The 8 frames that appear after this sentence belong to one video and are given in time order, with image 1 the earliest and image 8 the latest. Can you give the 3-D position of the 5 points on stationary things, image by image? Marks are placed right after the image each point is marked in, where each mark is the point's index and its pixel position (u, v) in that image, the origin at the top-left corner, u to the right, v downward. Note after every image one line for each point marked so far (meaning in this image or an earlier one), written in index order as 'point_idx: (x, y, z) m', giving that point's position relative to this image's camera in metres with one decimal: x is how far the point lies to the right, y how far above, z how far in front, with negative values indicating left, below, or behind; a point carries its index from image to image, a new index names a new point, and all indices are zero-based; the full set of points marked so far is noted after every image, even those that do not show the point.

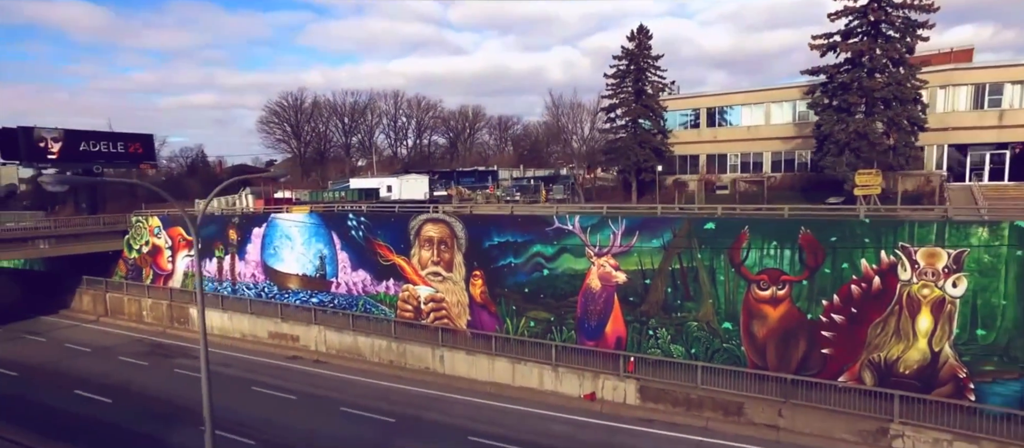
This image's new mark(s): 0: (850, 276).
0: (+10.4, -1.6, +18.2) m
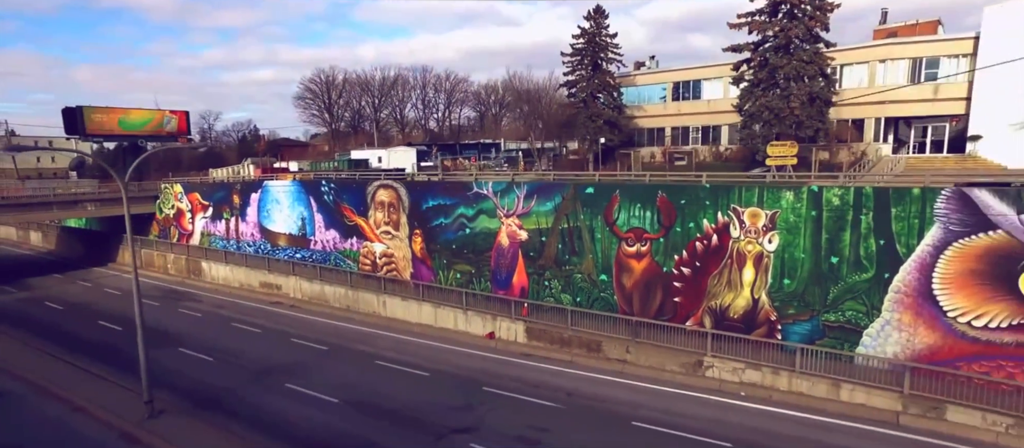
0: (+6.4, -0.3, +21.0) m
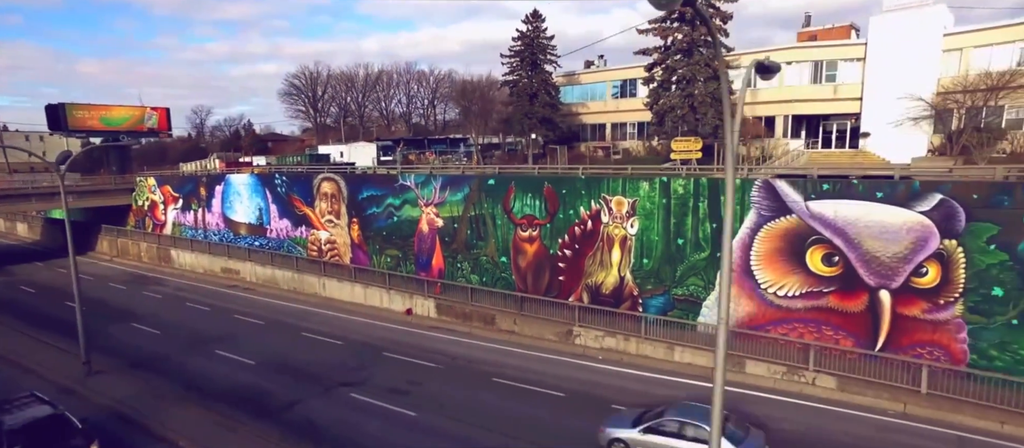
0: (+2.5, +0.2, +23.9) m
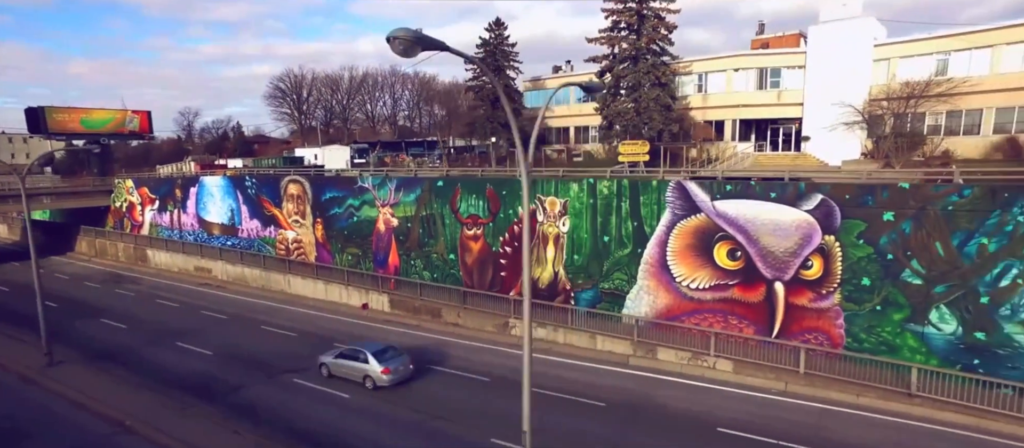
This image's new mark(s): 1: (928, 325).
0: (+0.1, +0.2, +25.5) m
1: (+11.5, -2.8, +16.3) m
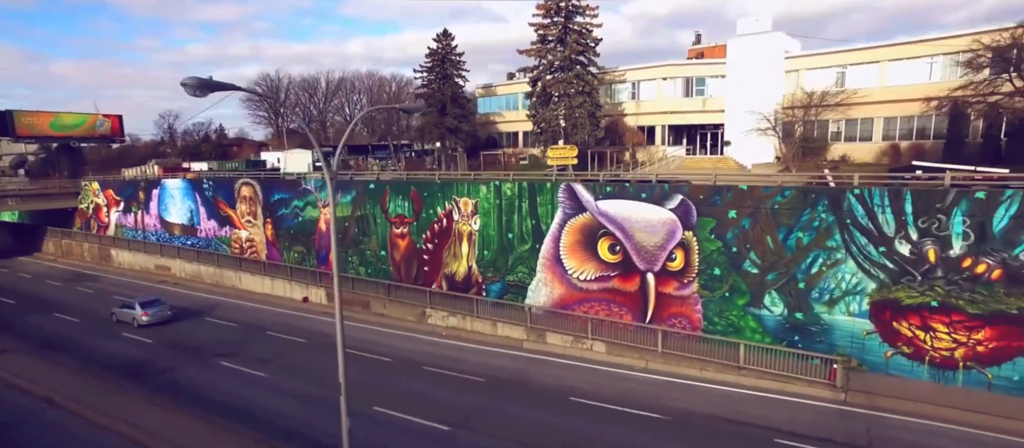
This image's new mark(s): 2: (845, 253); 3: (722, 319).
0: (-3.6, +0.3, +27.8) m
1: (+8.0, -2.7, +18.8) m
2: (+9.8, -0.9, +17.3) m
3: (+7.0, -3.2, +19.8) m
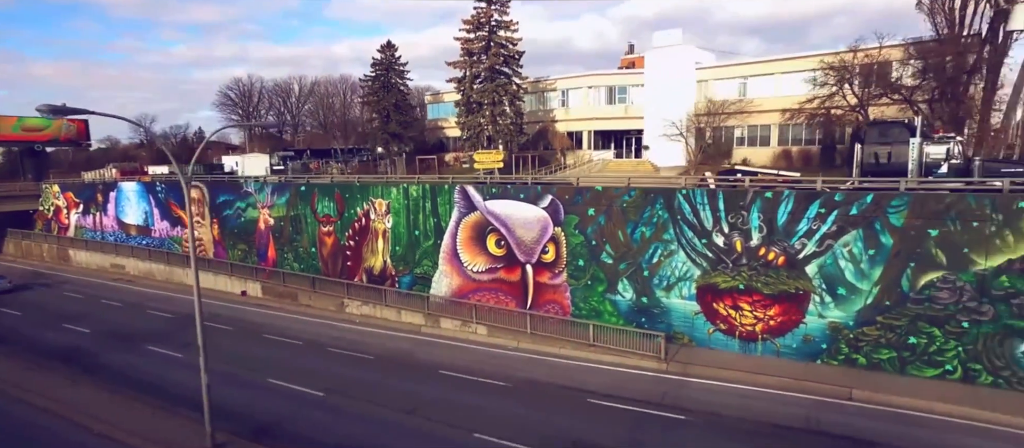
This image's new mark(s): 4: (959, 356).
0: (-7.9, +0.3, +30.5) m
1: (+3.8, -2.5, +21.7) m
2: (+5.6, -0.7, +20.2) m
3: (+2.8, -3.1, +22.6) m
4: (+11.9, -3.5, +15.8) m
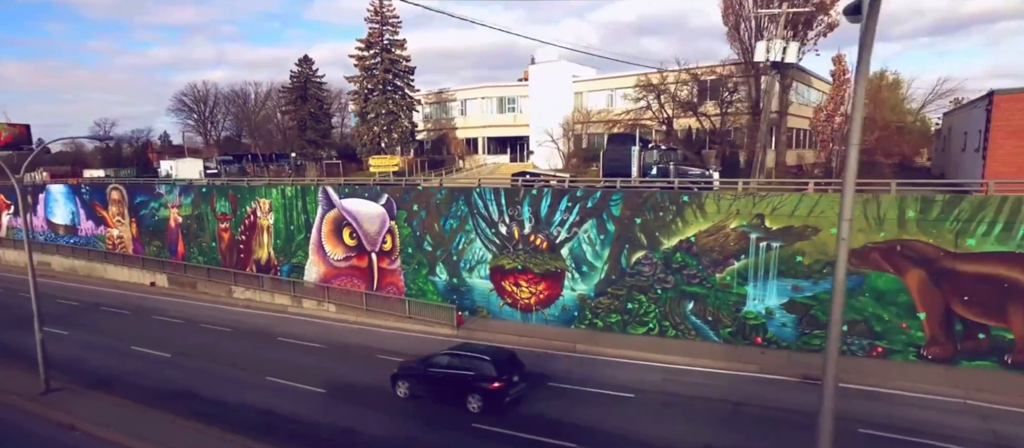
0: (-15.4, +0.5, +34.4) m
1: (-3.3, -2.2, +26.0) m
2: (-1.5, -0.4, +24.6) m
3: (-4.4, -2.8, +26.9) m
4: (+4.9, -3.1, +20.3) m
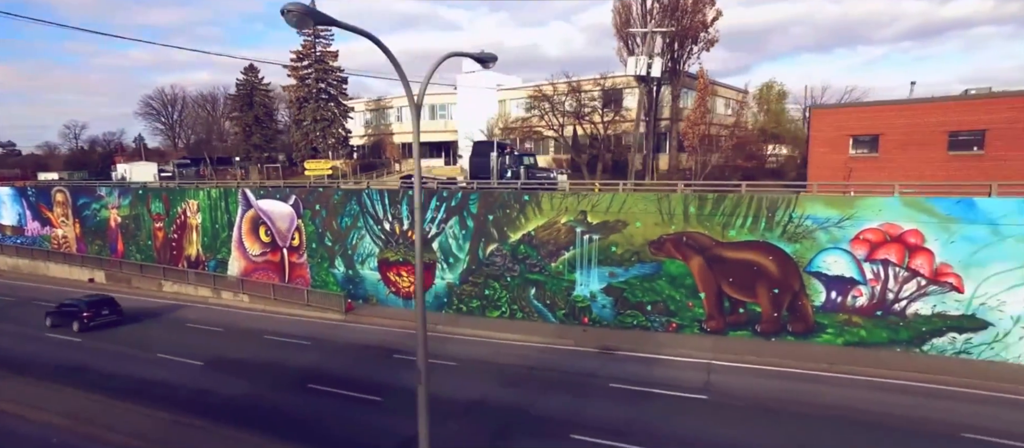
0: (-20.8, +0.6, +37.0) m
1: (-8.6, -2.1, +28.8) m
2: (-6.7, -0.3, +27.4) m
3: (-9.6, -2.7, +29.6) m
4: (-0.2, -3.0, +23.3) m
